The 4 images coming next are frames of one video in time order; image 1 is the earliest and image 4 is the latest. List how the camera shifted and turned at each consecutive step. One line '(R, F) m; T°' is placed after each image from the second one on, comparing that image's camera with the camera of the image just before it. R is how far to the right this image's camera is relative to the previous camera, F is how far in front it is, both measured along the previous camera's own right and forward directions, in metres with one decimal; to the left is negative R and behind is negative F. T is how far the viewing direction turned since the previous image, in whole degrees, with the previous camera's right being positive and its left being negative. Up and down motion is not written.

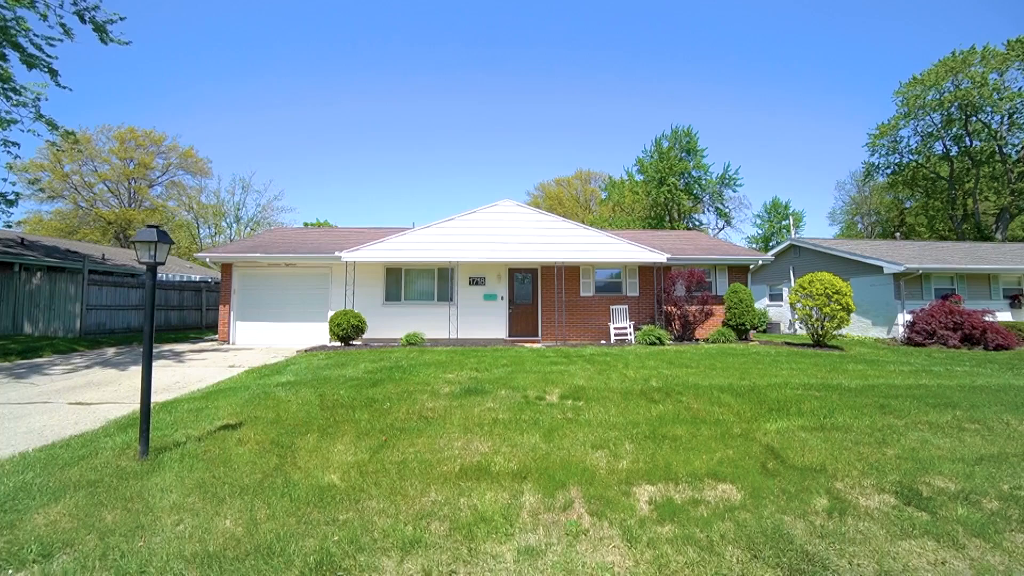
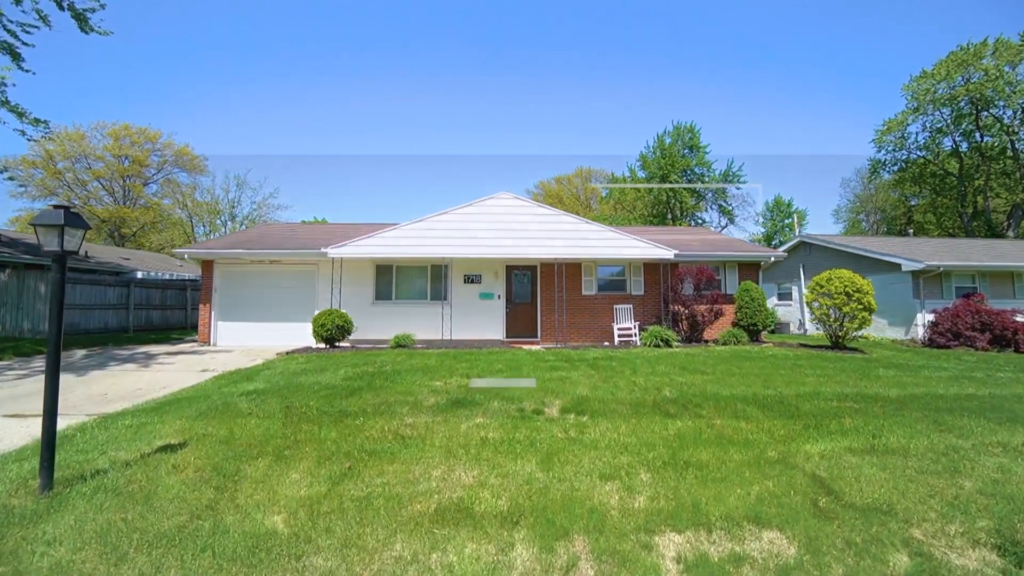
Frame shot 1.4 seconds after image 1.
(+0.1, +0.8) m; 0°
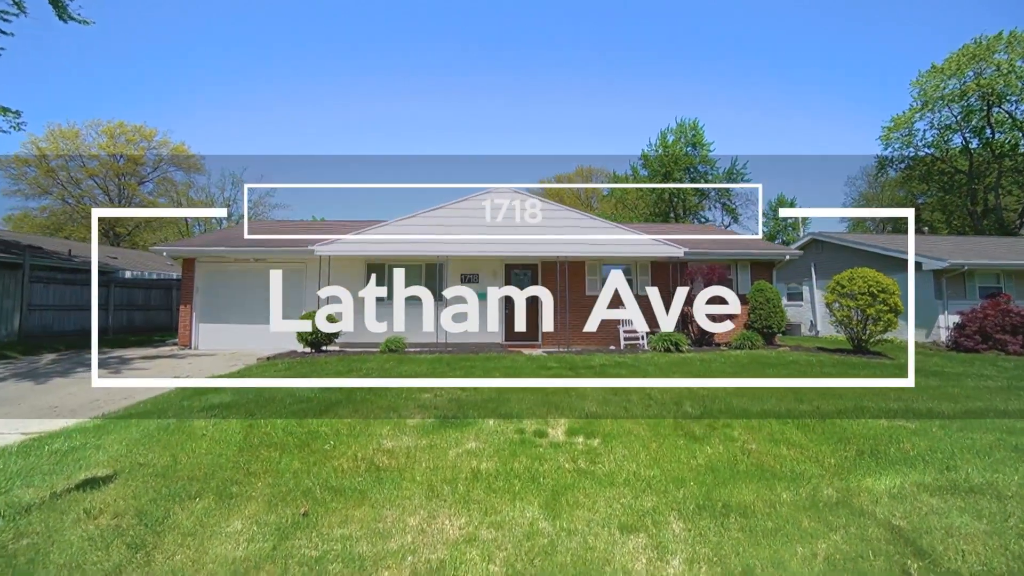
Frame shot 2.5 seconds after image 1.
(0.0, +0.8) m; 0°
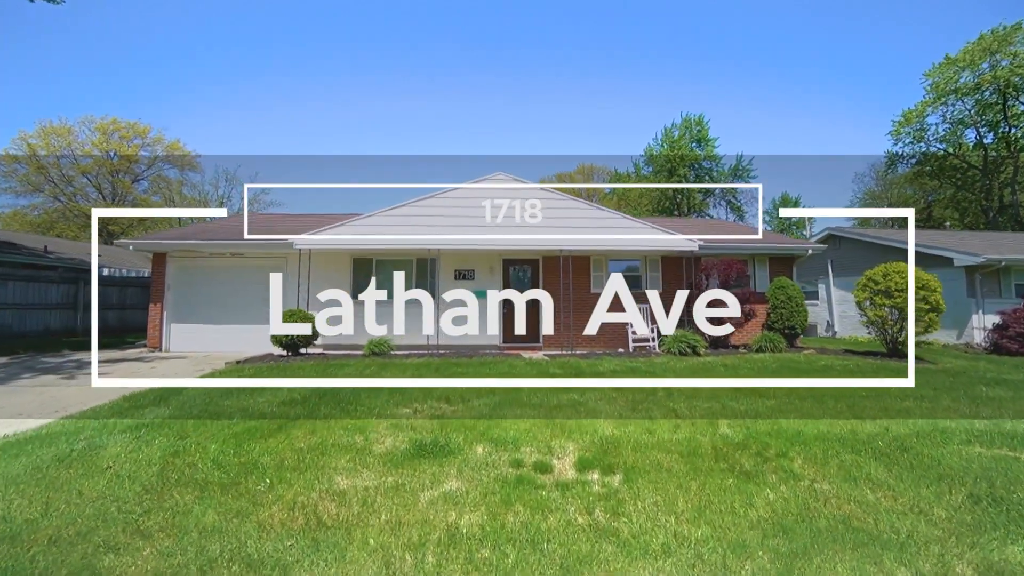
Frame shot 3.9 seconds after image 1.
(+0.1, +1.0) m; 0°
